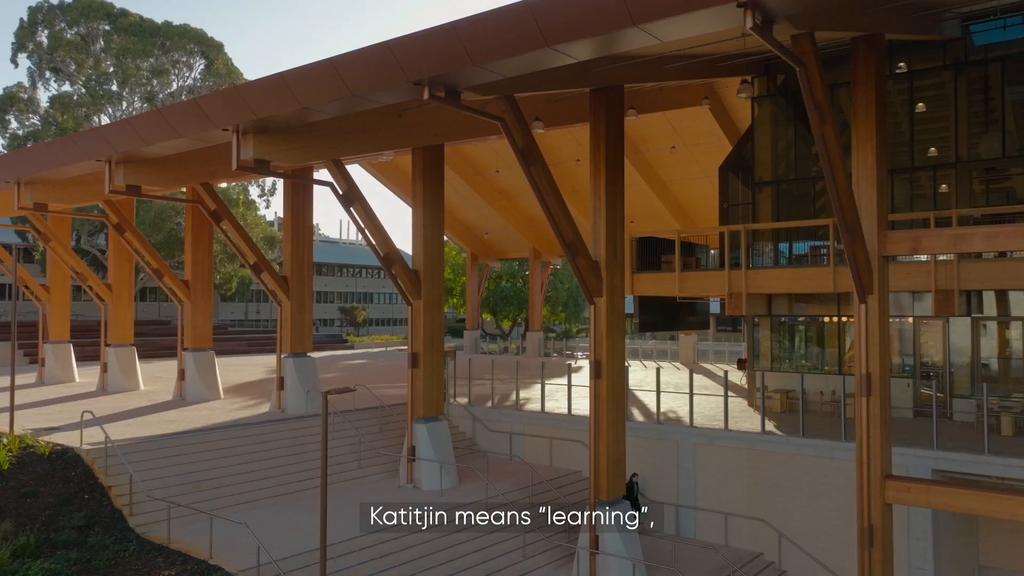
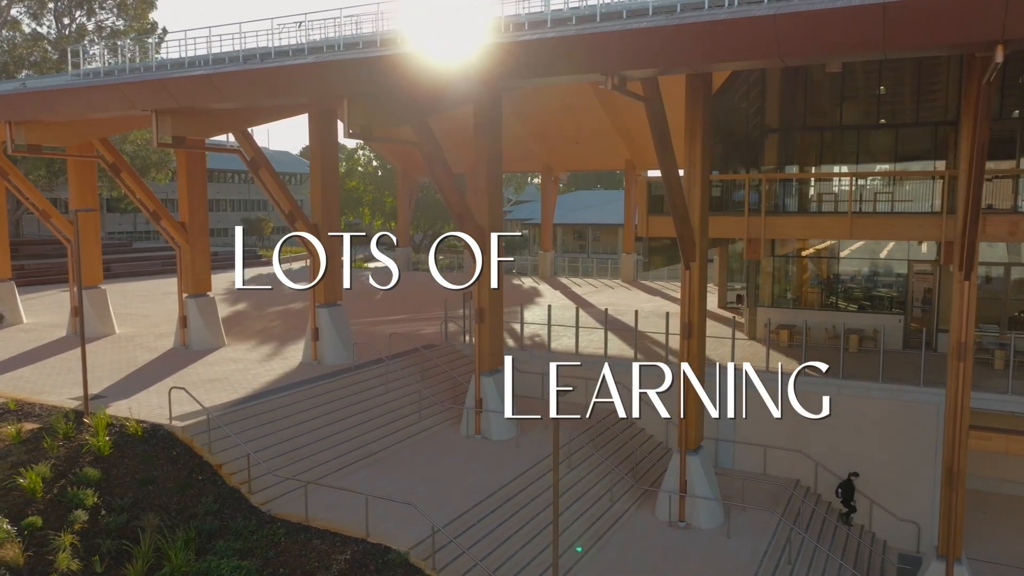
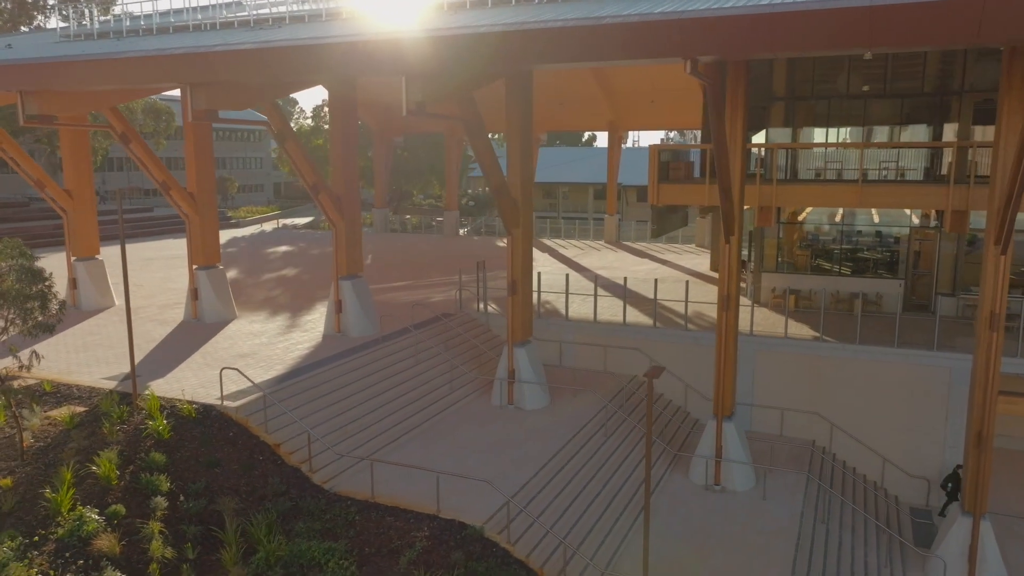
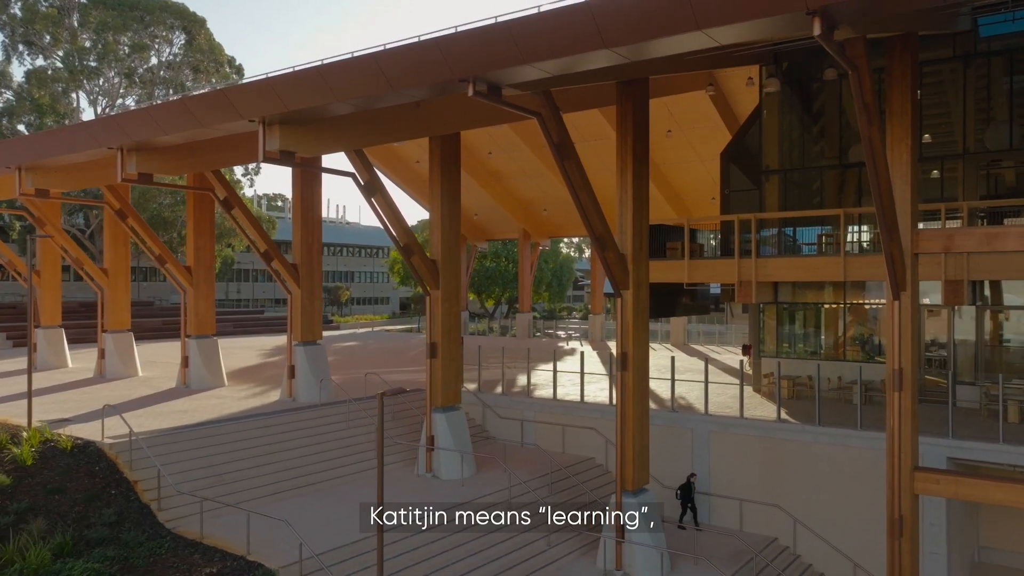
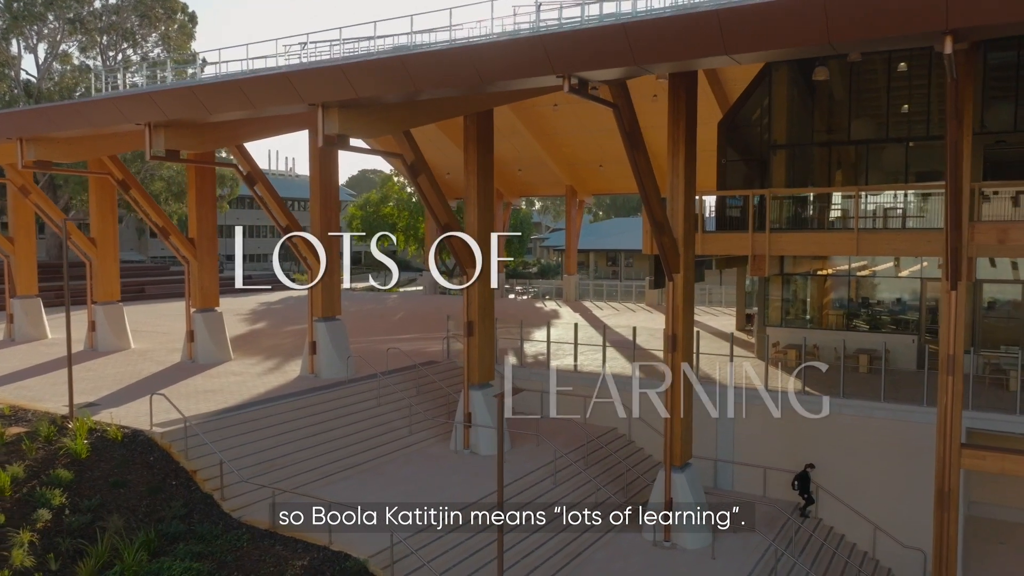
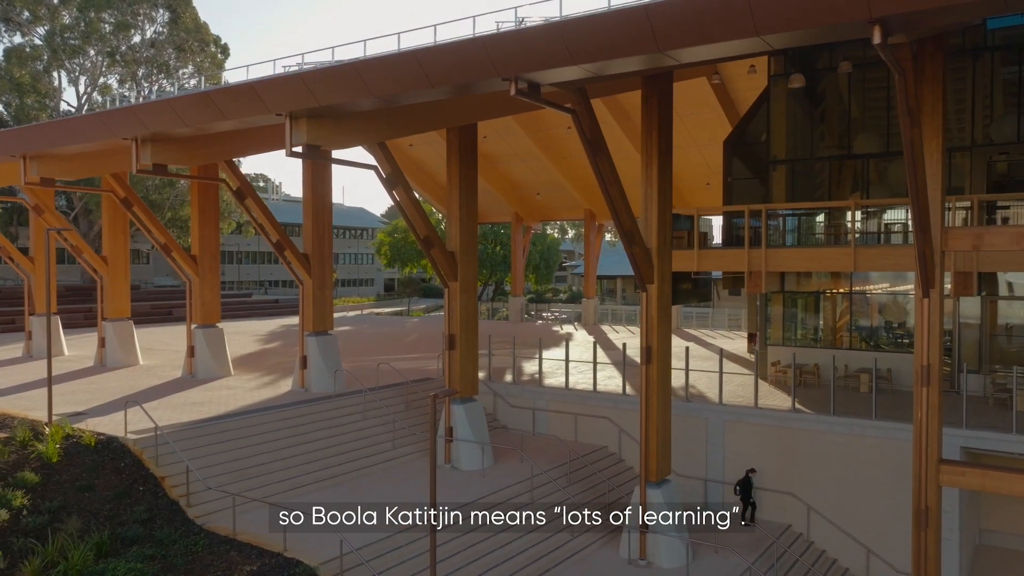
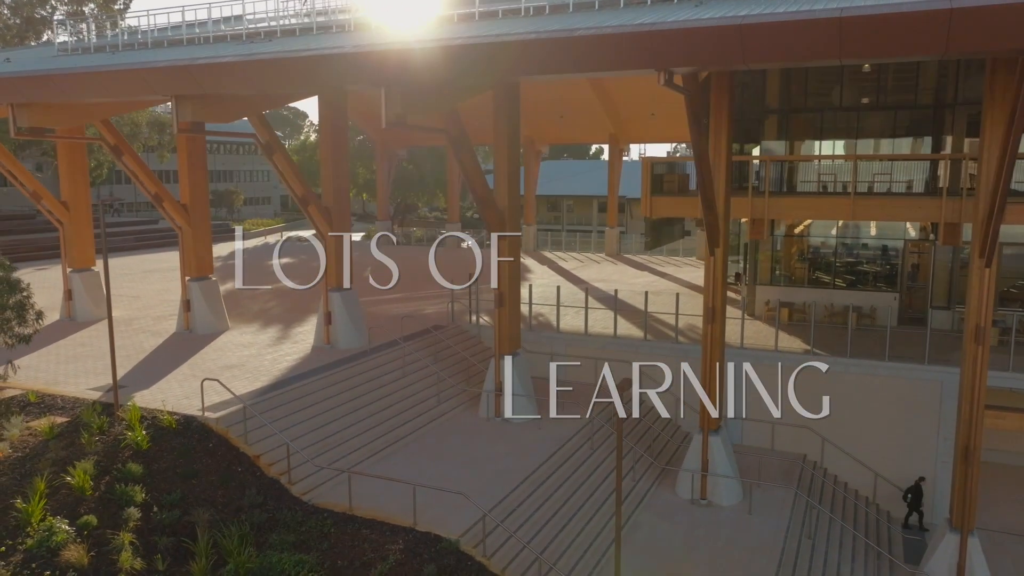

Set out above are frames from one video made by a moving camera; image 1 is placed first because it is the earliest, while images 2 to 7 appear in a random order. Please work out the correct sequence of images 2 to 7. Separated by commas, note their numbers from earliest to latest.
4, 6, 5, 2, 7, 3
